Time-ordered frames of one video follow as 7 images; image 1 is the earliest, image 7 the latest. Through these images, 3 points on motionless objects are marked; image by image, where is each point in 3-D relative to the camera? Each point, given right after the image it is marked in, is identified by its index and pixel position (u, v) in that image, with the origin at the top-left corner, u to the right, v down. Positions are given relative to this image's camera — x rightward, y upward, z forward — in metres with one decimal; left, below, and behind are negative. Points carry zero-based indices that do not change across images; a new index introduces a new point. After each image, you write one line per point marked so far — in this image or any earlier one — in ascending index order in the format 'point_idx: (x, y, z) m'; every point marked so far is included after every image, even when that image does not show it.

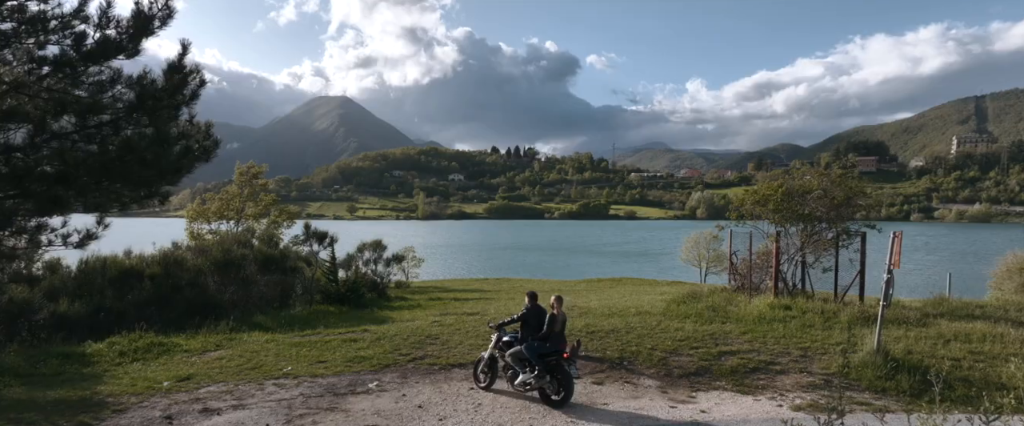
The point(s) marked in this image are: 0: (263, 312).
0: (-7.5, -3.0, +18.9) m
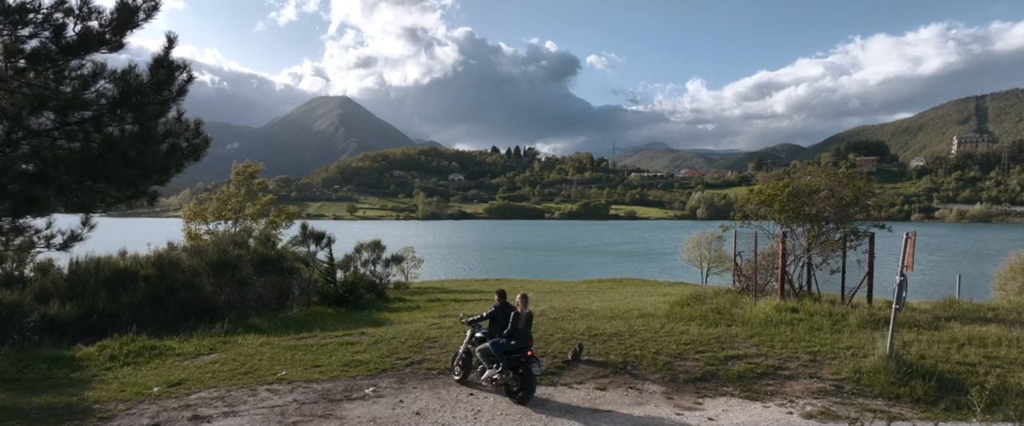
0: (-7.5, -3.0, +18.6) m
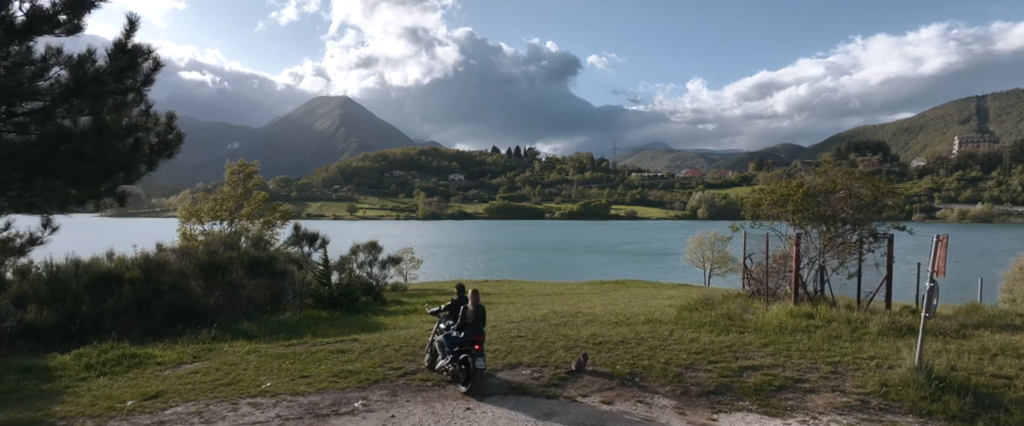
0: (-7.5, -3.0, +17.9) m
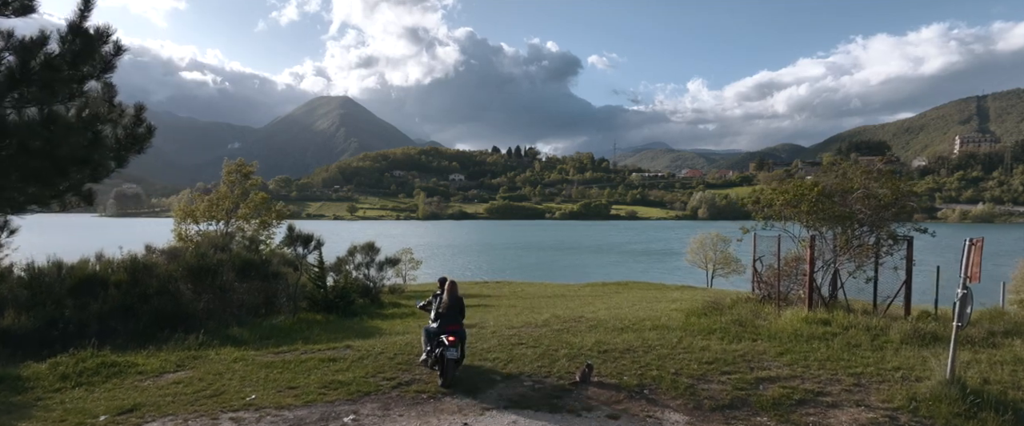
0: (-7.4, -3.0, +17.3) m
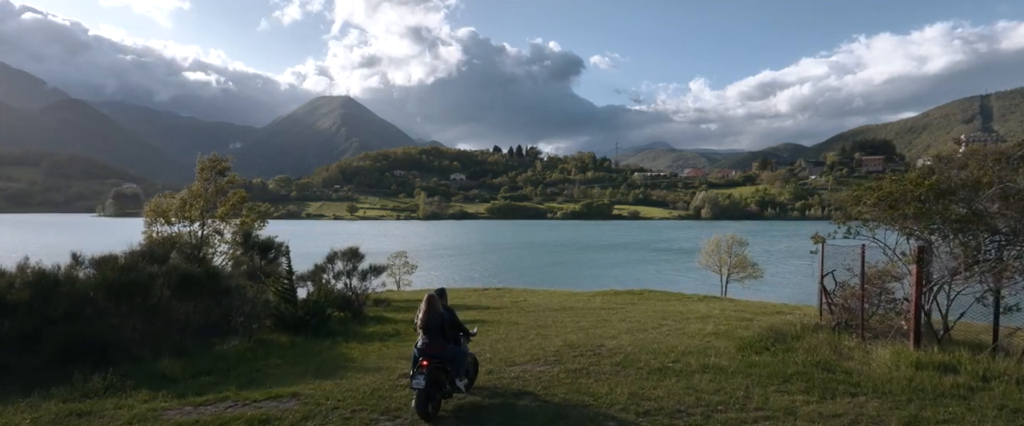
0: (-7.4, -3.1, +13.9) m
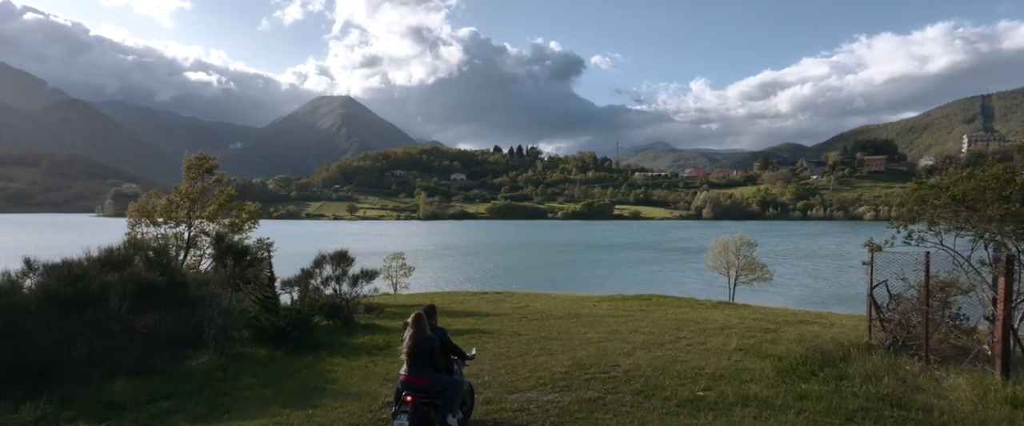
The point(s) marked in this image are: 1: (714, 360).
0: (-7.4, -3.1, +12.3) m
1: (+4.0, -2.7, +12.0) m
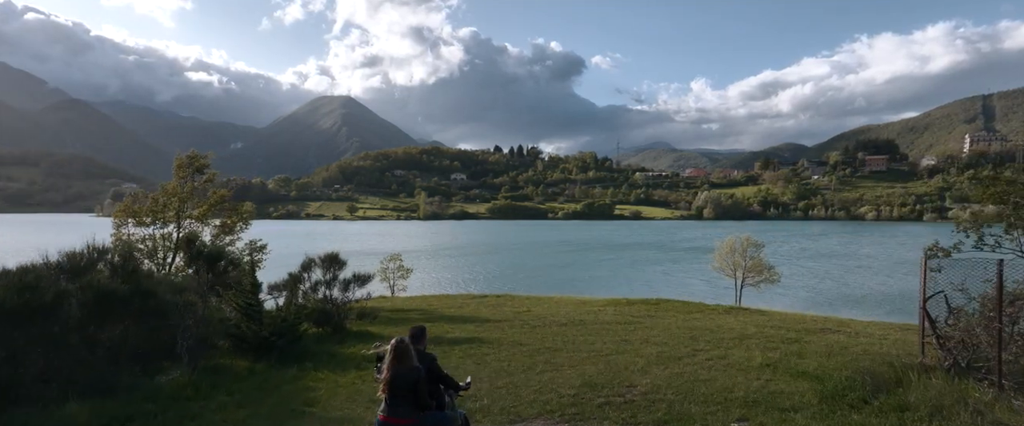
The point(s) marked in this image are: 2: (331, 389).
0: (-7.3, -3.1, +10.9) m
1: (+4.0, -2.7, +10.6) m
2: (-3.6, -3.5, +12.8) m
